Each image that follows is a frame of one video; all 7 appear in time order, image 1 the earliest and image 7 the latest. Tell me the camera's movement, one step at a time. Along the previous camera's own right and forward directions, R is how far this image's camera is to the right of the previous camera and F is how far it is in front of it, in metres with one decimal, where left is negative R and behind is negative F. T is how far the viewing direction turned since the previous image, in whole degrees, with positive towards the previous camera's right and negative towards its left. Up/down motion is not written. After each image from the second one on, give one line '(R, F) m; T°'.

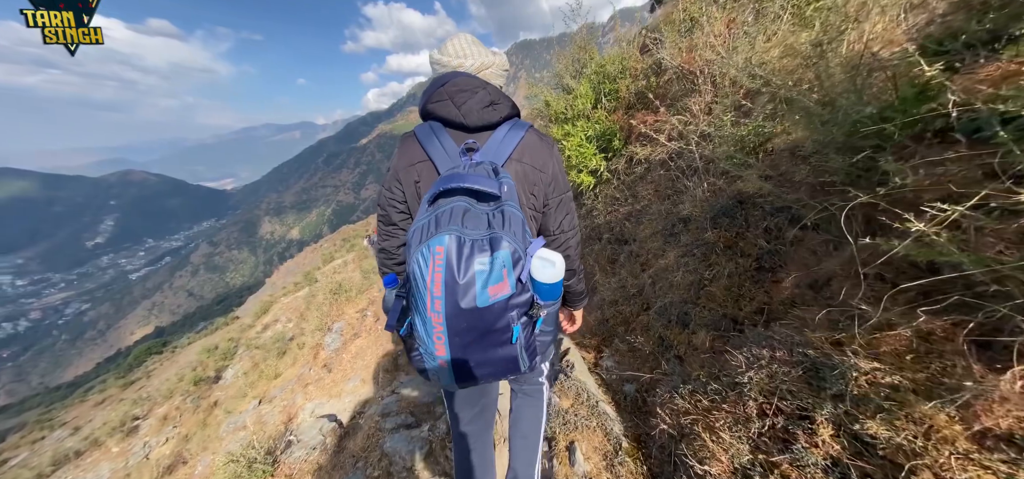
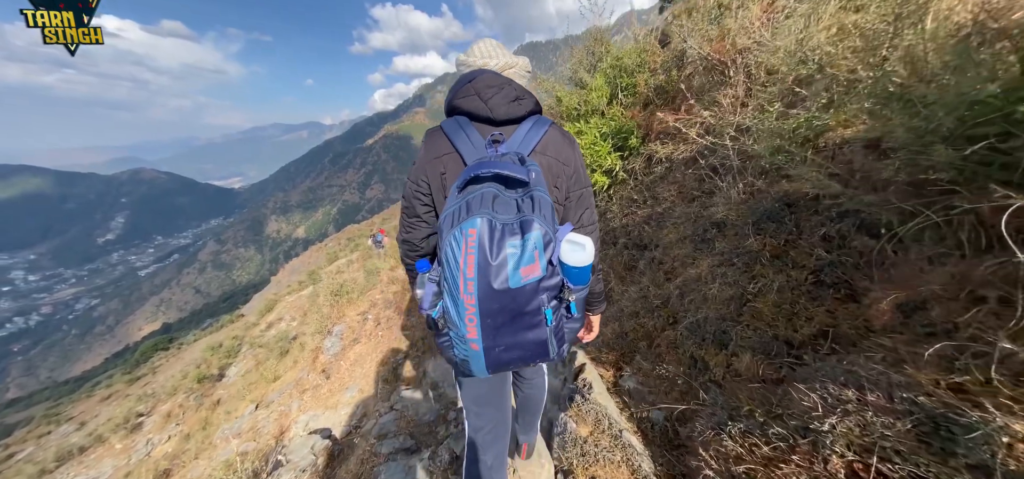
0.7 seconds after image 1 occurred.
(-0.1, +0.3) m; -1°
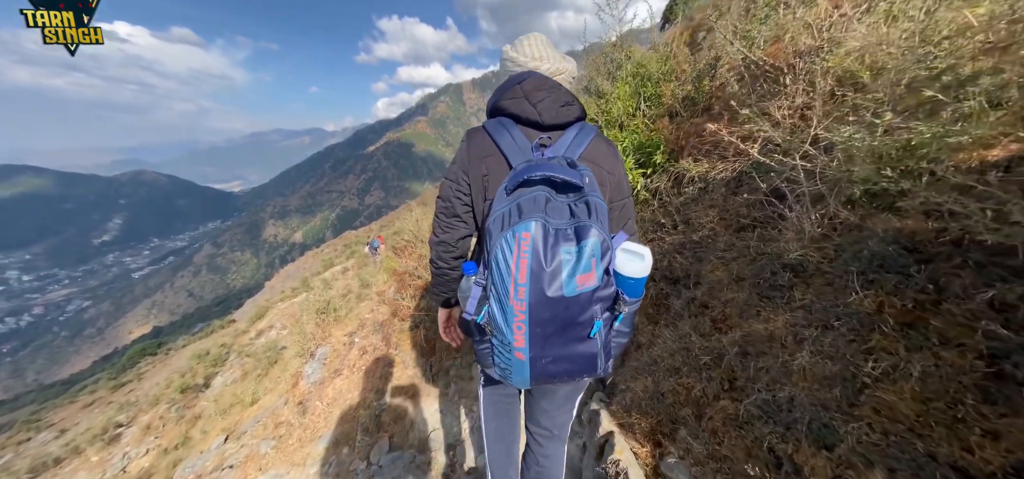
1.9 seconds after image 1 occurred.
(-0.1, +0.6) m; 0°
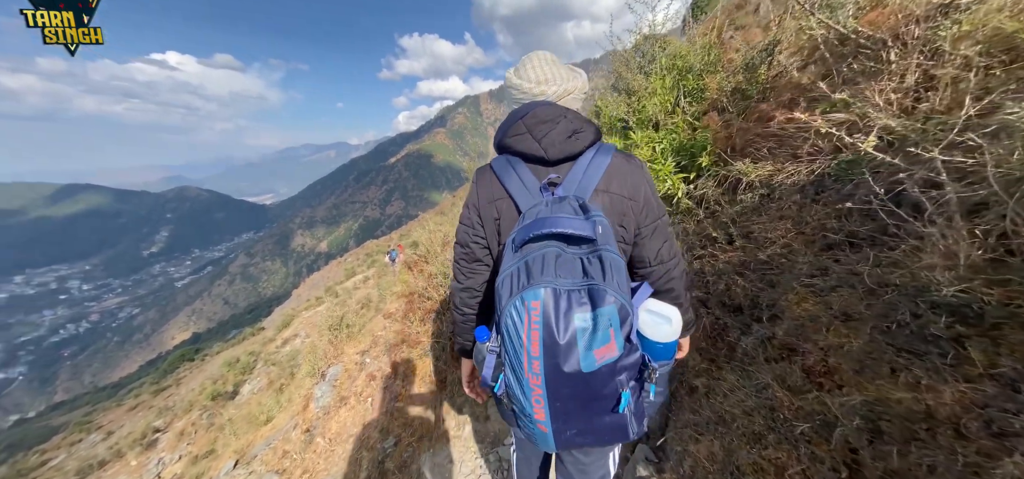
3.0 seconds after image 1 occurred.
(0.0, +0.5) m; -3°
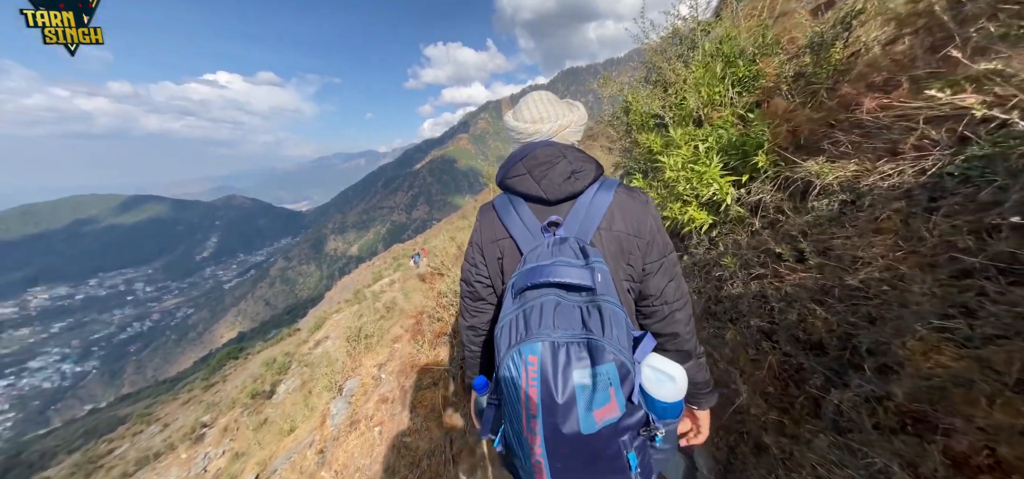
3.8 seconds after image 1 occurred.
(0.0, +0.4) m; -4°
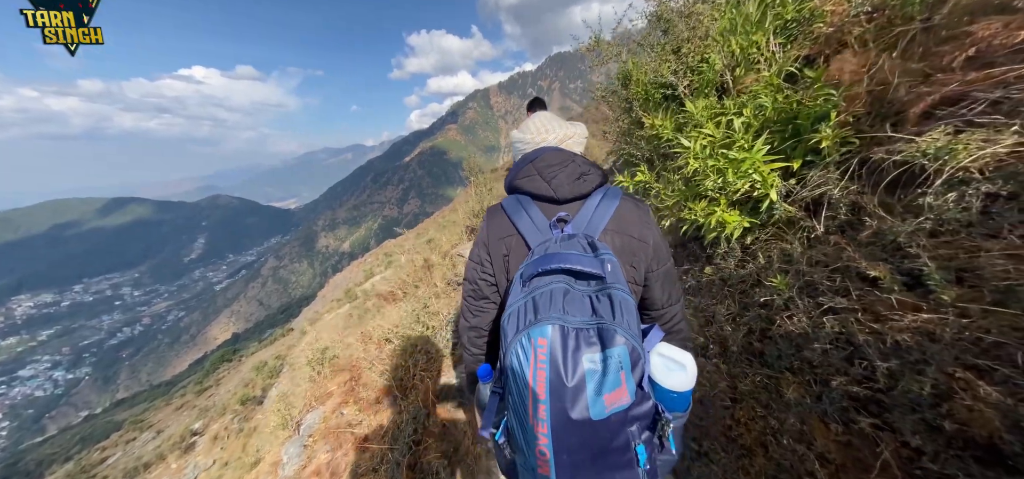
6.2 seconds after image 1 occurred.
(+0.2, +1.0) m; +1°
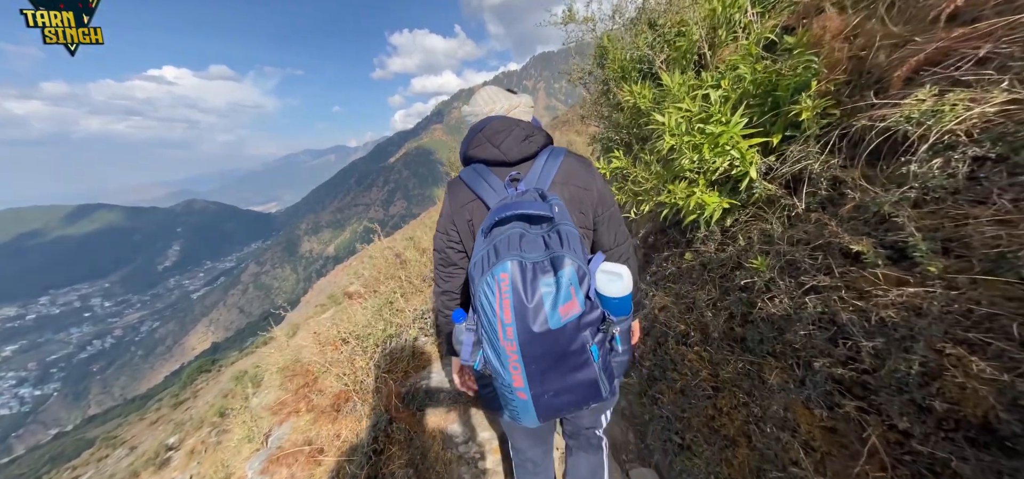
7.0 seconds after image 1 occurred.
(+0.1, +0.2) m; +2°
